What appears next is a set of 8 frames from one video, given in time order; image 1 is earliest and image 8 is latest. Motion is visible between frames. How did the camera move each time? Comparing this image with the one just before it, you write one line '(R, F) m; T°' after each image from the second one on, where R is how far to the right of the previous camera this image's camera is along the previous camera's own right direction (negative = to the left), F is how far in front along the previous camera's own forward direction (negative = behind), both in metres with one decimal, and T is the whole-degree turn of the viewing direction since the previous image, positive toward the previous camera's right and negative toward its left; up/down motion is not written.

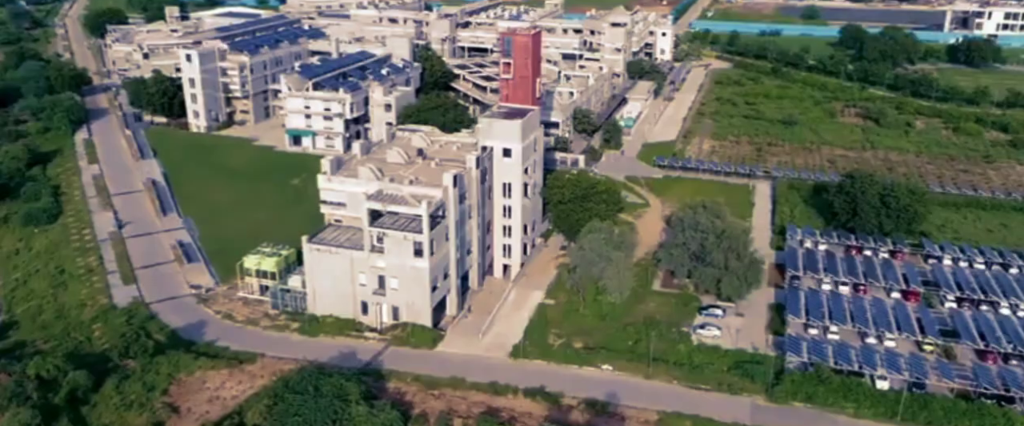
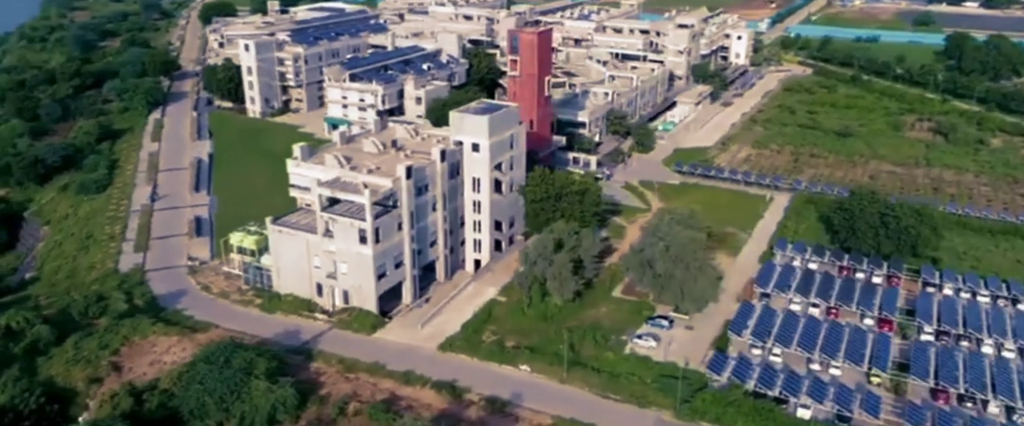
(+9.9, +0.9) m; -10°
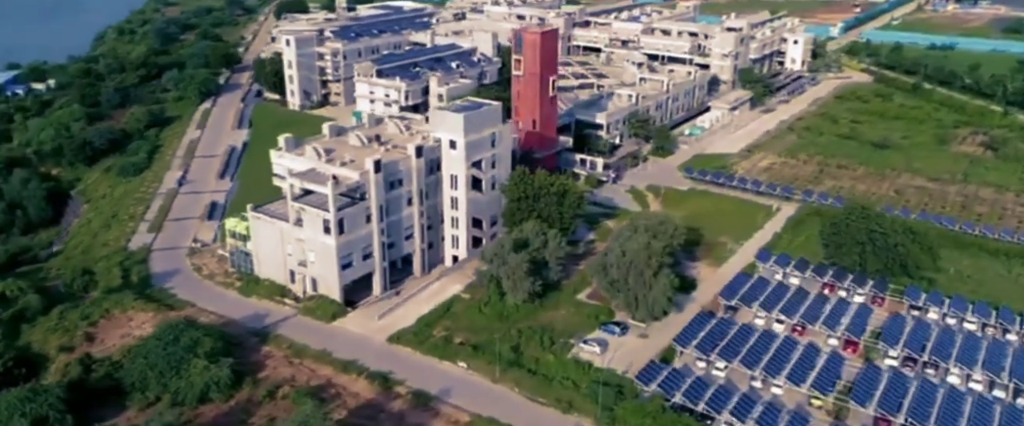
(+7.3, +0.4) m; -7°
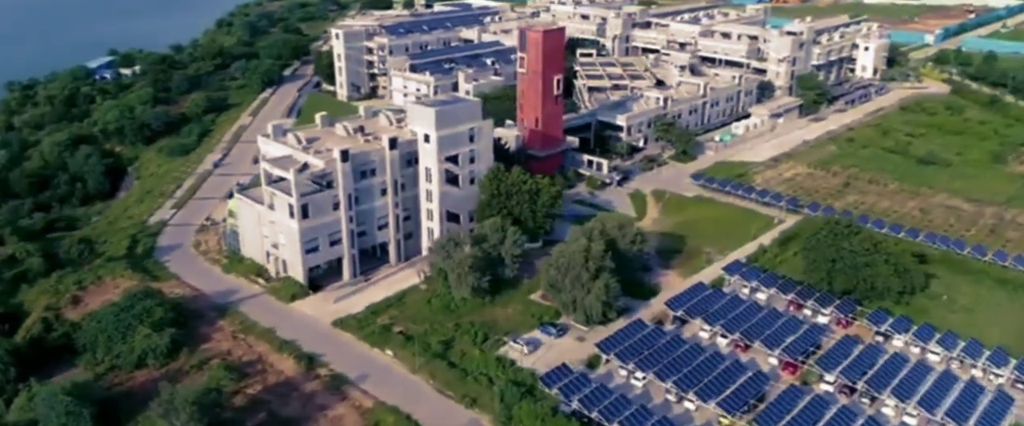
(+9.0, +0.6) m; -8°
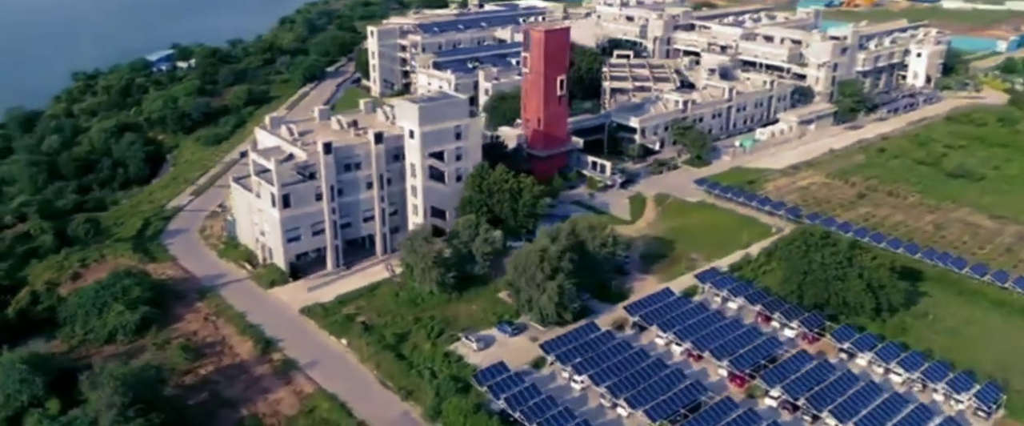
(+6.2, +0.3) m; -6°
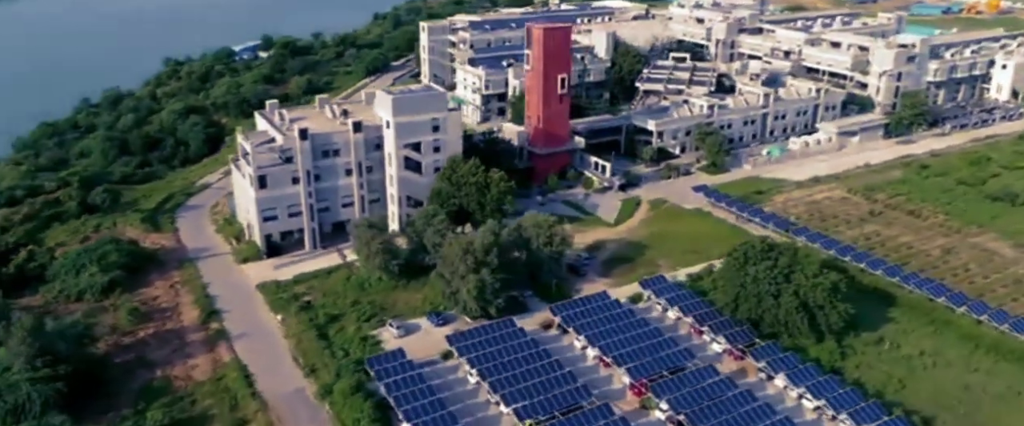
(+9.9, +0.7) m; -9°
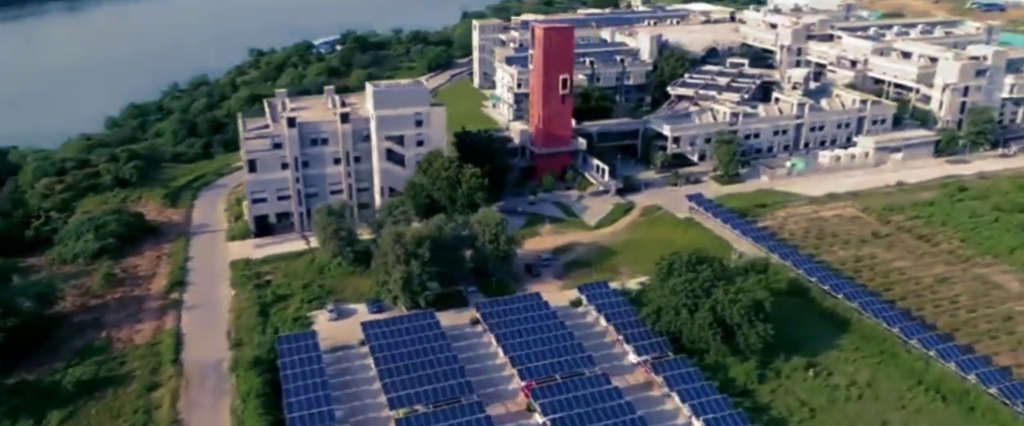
(+9.7, +0.6) m; -9°
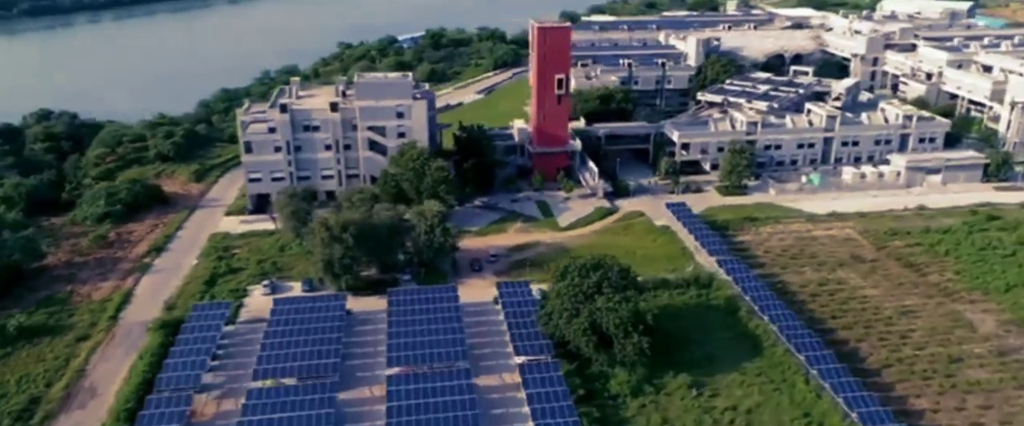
(+11.5, +0.8) m; -10°
